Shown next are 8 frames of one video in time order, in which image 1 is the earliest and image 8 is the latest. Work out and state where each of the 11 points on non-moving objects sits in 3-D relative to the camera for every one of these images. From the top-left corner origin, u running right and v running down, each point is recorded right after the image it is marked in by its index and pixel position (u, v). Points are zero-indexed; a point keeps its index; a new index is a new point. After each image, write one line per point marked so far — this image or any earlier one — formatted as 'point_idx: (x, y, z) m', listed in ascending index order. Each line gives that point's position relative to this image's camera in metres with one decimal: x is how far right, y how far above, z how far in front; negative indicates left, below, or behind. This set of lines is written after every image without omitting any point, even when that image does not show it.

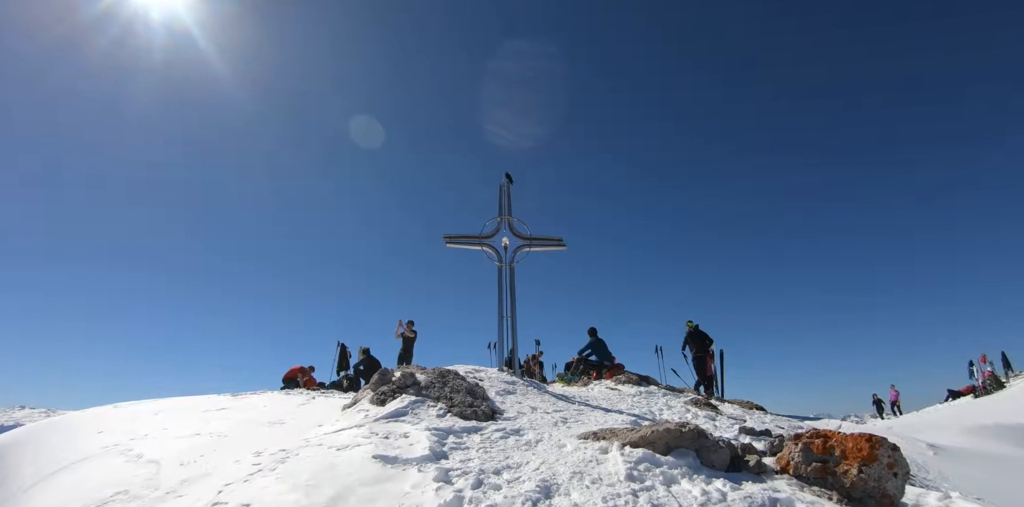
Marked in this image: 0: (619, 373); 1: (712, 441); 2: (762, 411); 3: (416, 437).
0: (+3.3, -3.7, +15.4) m
1: (+3.4, -3.2, +8.3) m
2: (+6.3, -4.0, +12.5) m
3: (-2.0, -3.9, +10.5) m
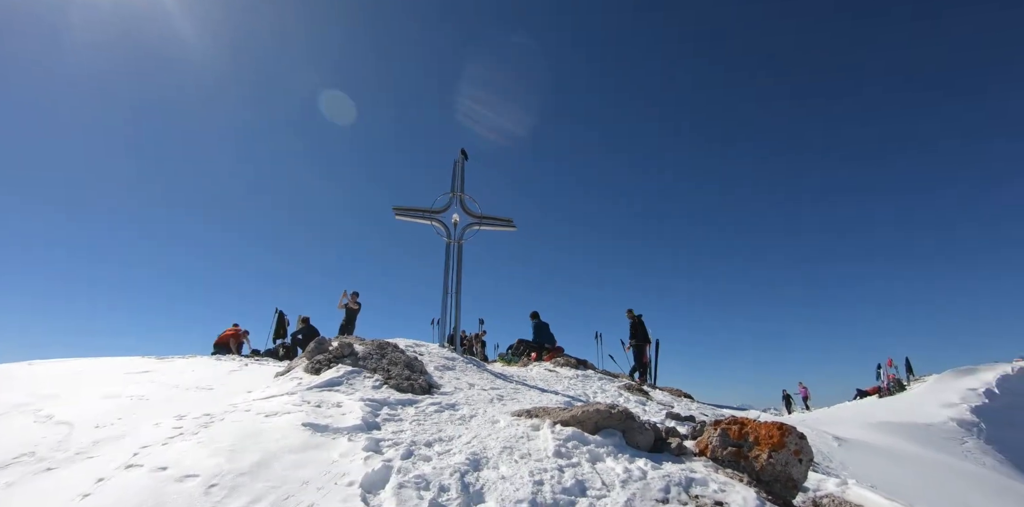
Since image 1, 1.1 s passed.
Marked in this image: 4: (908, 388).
0: (+1.4, -3.2, +15.7) m
1: (+2.2, -3.0, +8.6) m
2: (+4.7, -3.8, +13.1) m
3: (-3.4, -3.2, +10.3) m
4: (+13.7, -4.6, +17.2) m
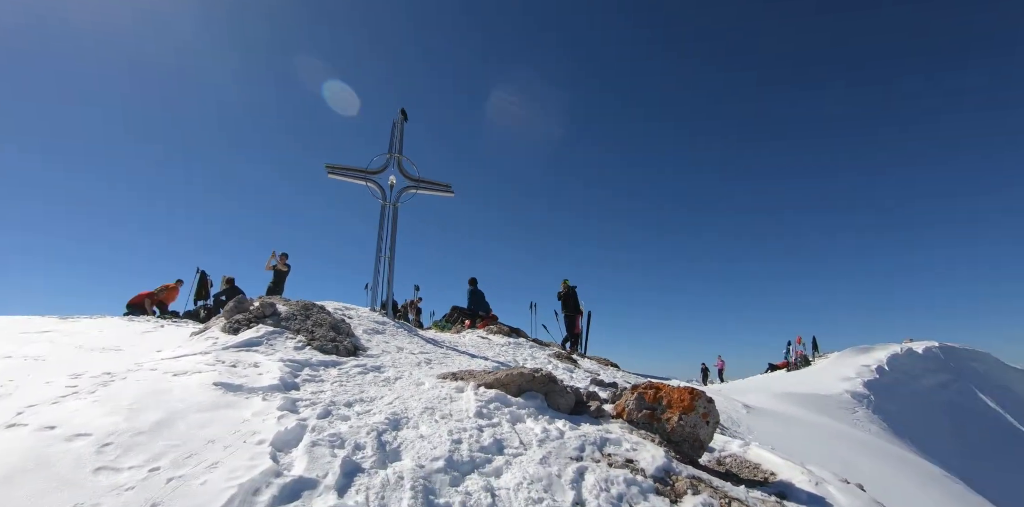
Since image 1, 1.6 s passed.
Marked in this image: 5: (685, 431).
0: (-0.7, -2.2, +15.7) m
1: (+0.9, -2.4, +8.8) m
2: (+2.8, -3.1, +13.6) m
3: (-4.9, -2.3, +9.9) m
4: (+11.2, -4.1, +18.7) m
5: (+2.7, -2.8, +7.8) m
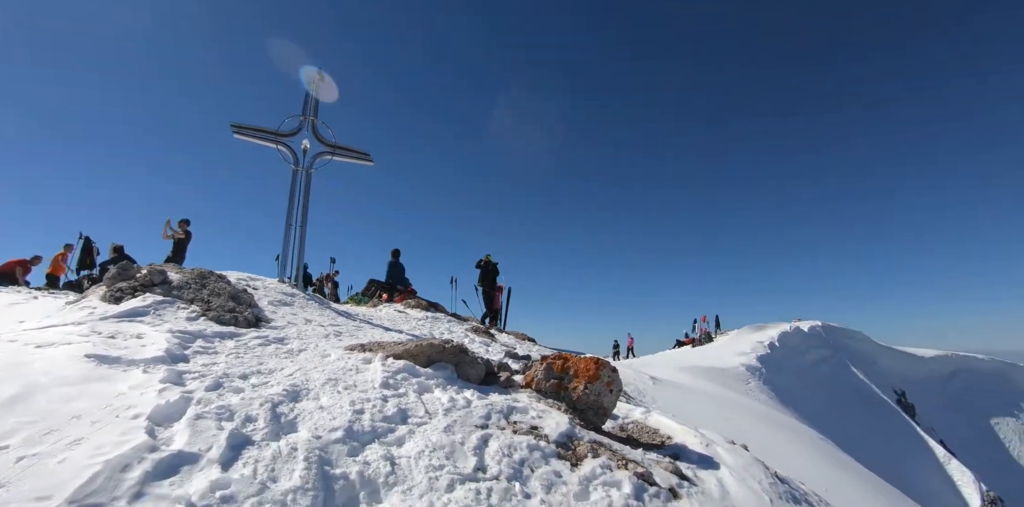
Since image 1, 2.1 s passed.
0: (-3.2, -1.4, +15.4) m
1: (-0.7, -1.8, +8.7) m
2: (+0.5, -2.5, +13.7) m
3: (-6.6, -1.6, +9.0) m
4: (+8.1, -3.5, +20.0) m
5: (+1.3, -2.4, +8.0) m
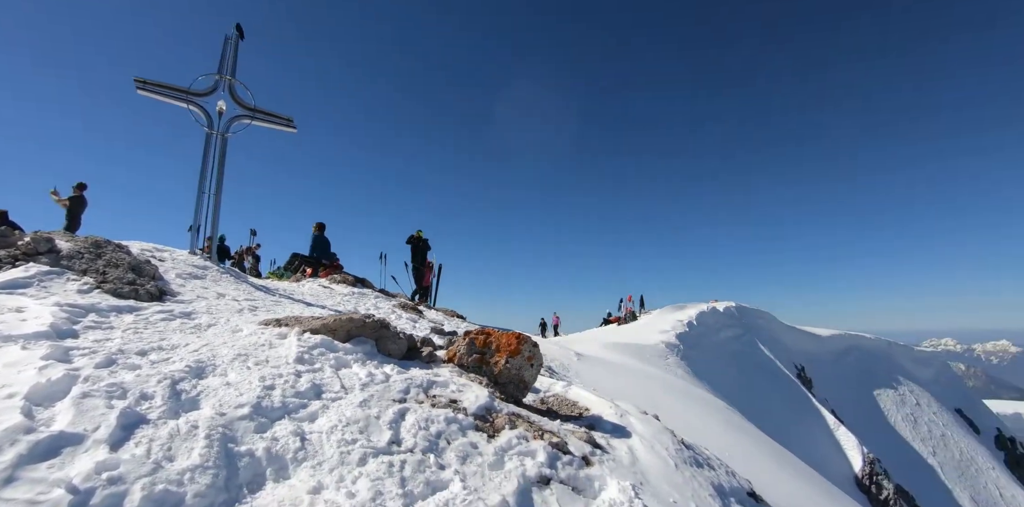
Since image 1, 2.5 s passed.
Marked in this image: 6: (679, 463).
0: (-5.3, -0.6, +14.9) m
1: (-2.0, -1.4, +8.6) m
2: (-1.4, -1.8, +13.7) m
3: (-7.9, -1.0, +8.1) m
4: (+5.3, -2.8, +20.9) m
5: (0.0, -2.0, +8.1) m
6: (+2.4, -3.0, +7.0) m
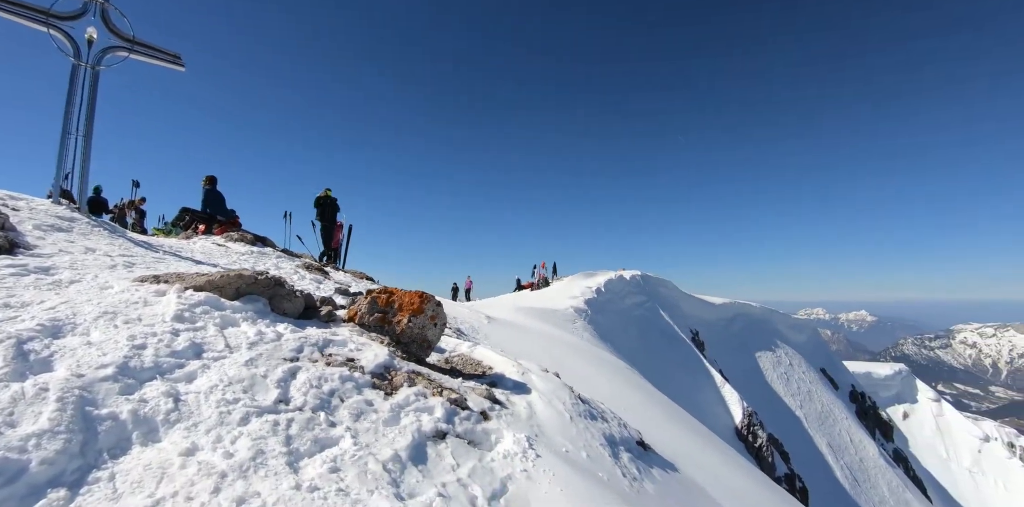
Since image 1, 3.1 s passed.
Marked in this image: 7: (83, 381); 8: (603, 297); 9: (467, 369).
0: (-7.8, +0.6, +13.8) m
1: (-3.6, -0.6, +8.1) m
2: (-3.9, -0.7, +13.3) m
3: (-9.3, -0.1, +6.8) m
4: (+1.7, -1.4, +21.5) m
5: (-1.6, -1.3, +8.0) m
6: (+0.9, -2.4, +7.4) m
7: (-4.7, -1.4, +5.4) m
8: (+3.7, -1.8, +19.8) m
9: (-0.8, -2.0, +8.5) m
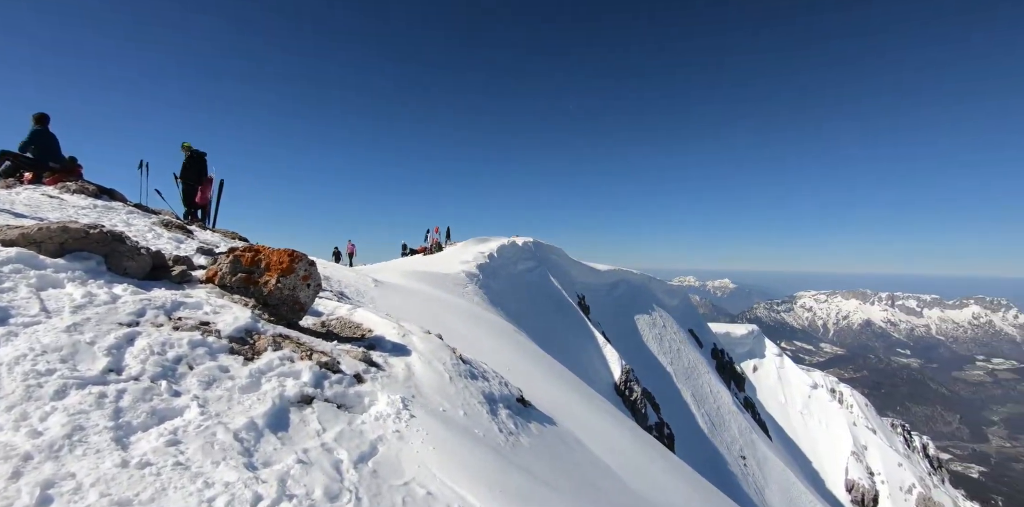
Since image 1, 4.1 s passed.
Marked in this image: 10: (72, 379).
0: (-10.6, +1.8, +11.7) m
1: (-5.4, +0.1, +7.1) m
2: (-6.7, +0.3, +12.1) m
3: (-10.7, +0.6, +4.6) m
4: (-2.9, +0.1, +21.3) m
5: (-3.4, -0.6, +7.4) m
6: (-0.9, -1.8, +7.4) m
7: (-6.0, -0.9, +4.3) m
8: (-0.6, -0.4, +20.1) m
9: (-2.8, -1.3, +8.1) m
10: (-4.3, -1.2, +4.8) m
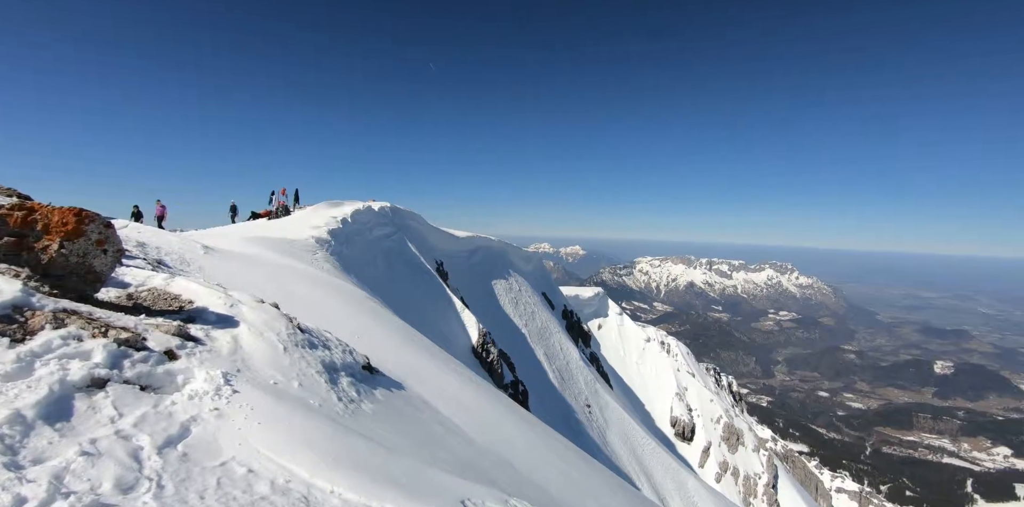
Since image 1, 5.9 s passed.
0: (-13.6, +2.5, +8.4) m
1: (-7.5, +0.5, +5.4) m
2: (-10.0, +1.1, +9.9) m
3: (-11.9, +0.9, +1.5) m
4: (-8.7, +1.6, +19.7) m
5: (-5.6, -0.1, +6.3) m
6: (-3.2, -1.3, +7.0) m
7: (-7.3, -0.6, +2.6) m
8: (-6.2, +1.0, +19.2) m
9: (-5.2, -0.7, +7.2) m
10: (-5.8, -0.9, +3.6) m
